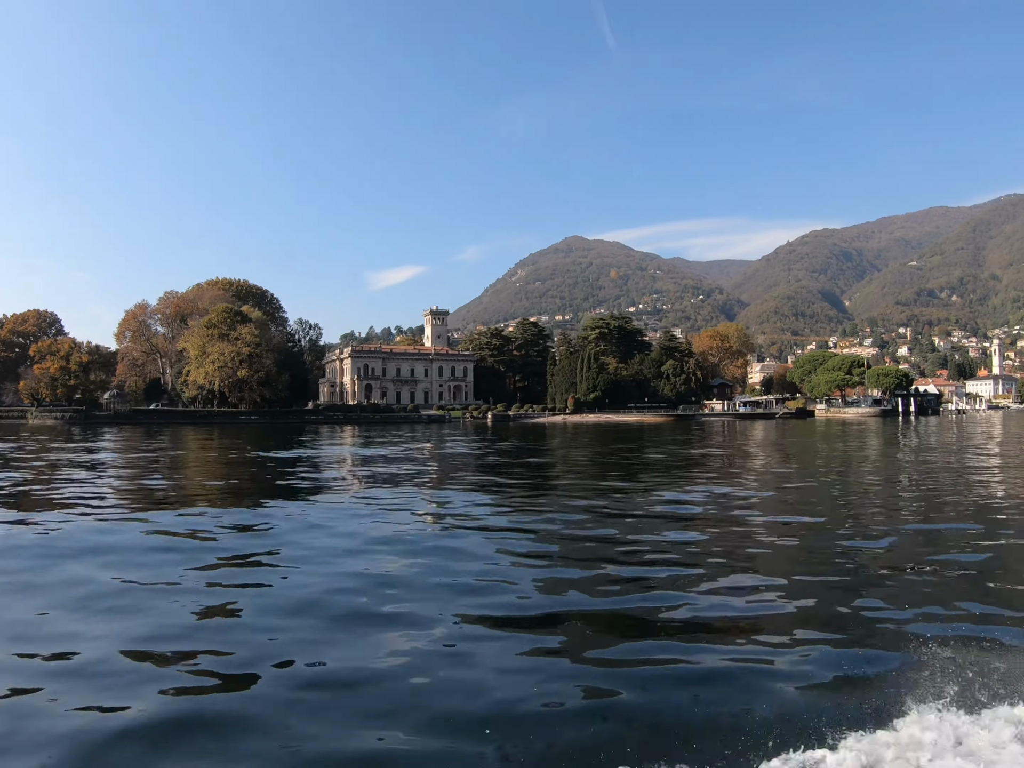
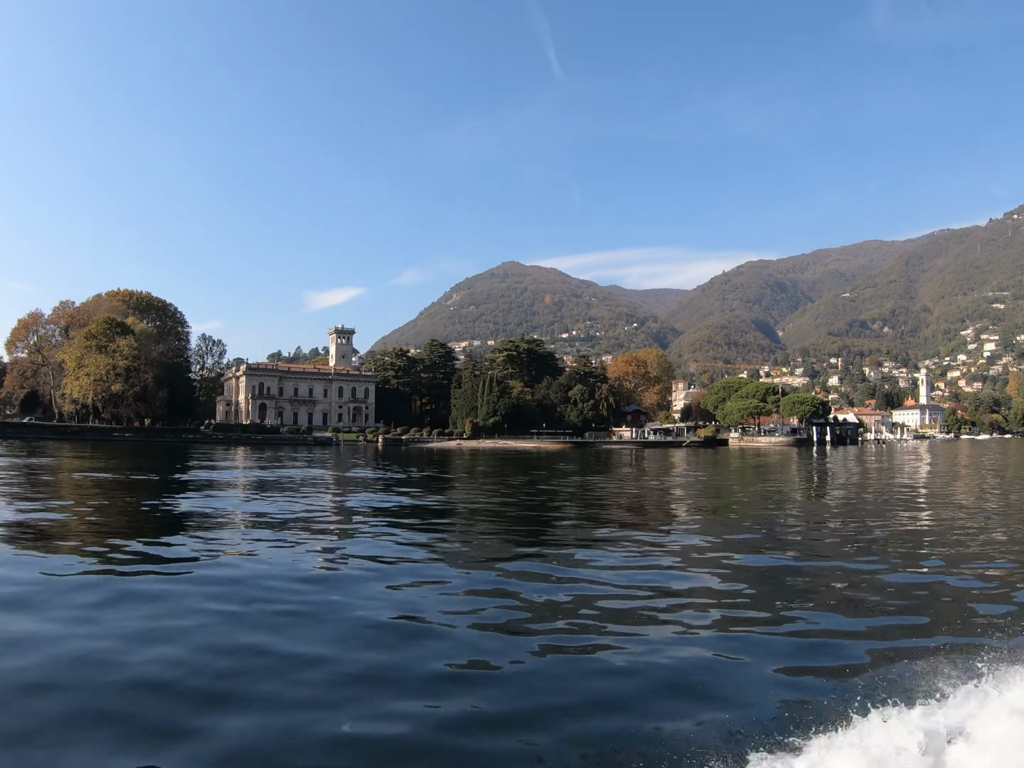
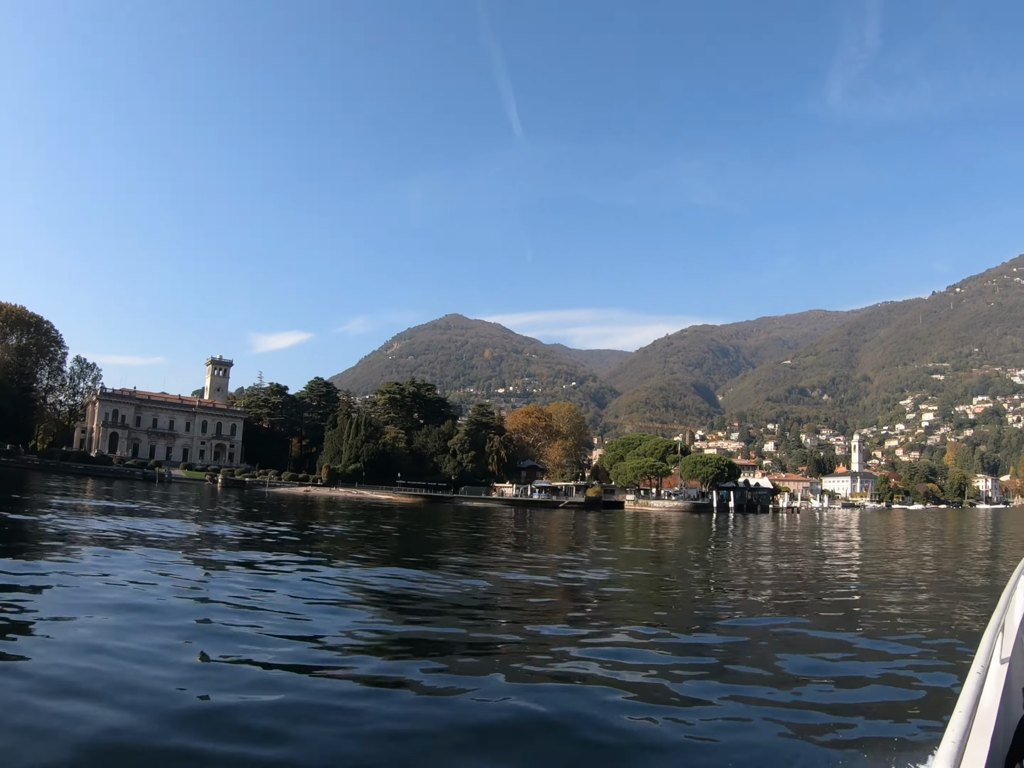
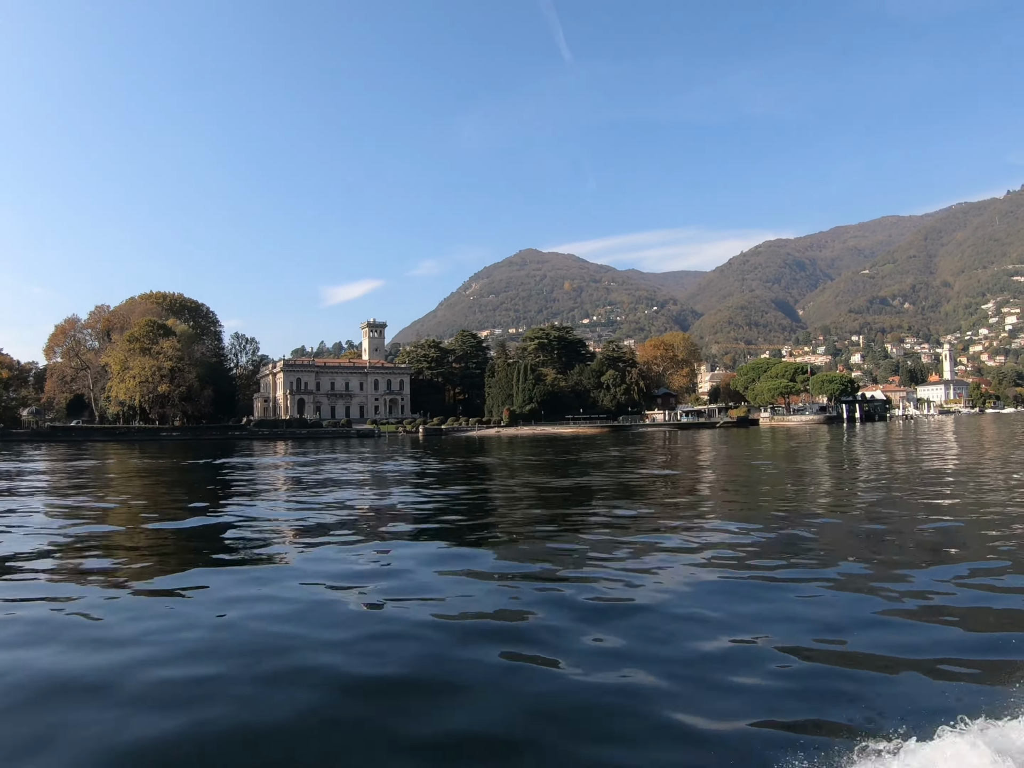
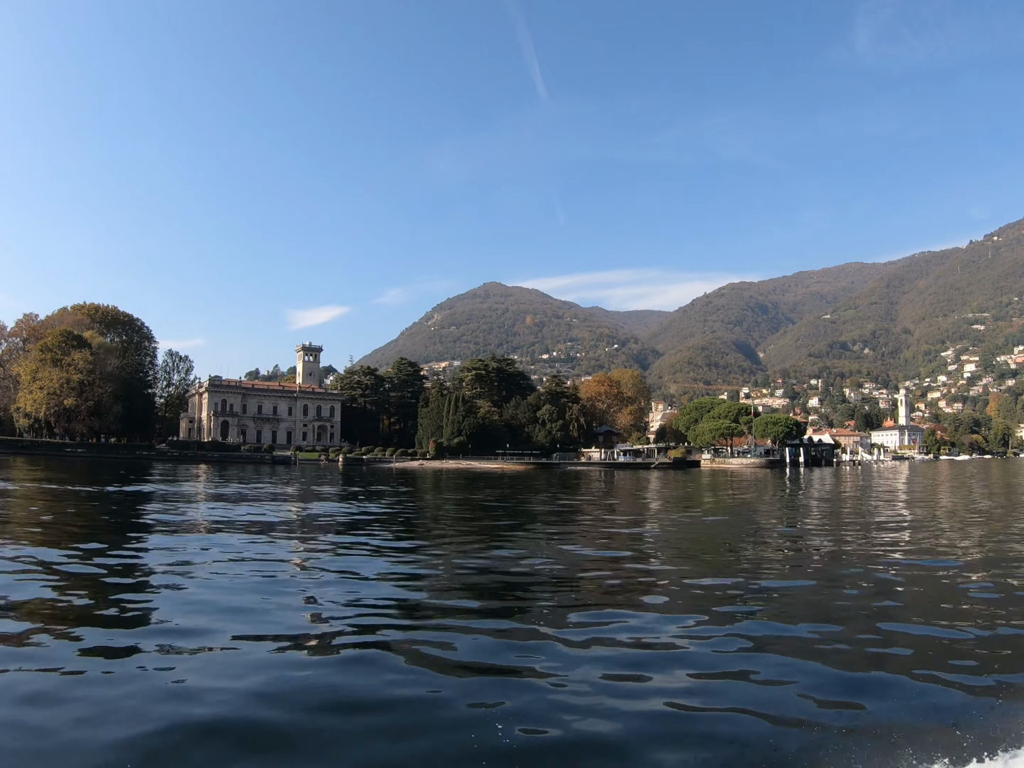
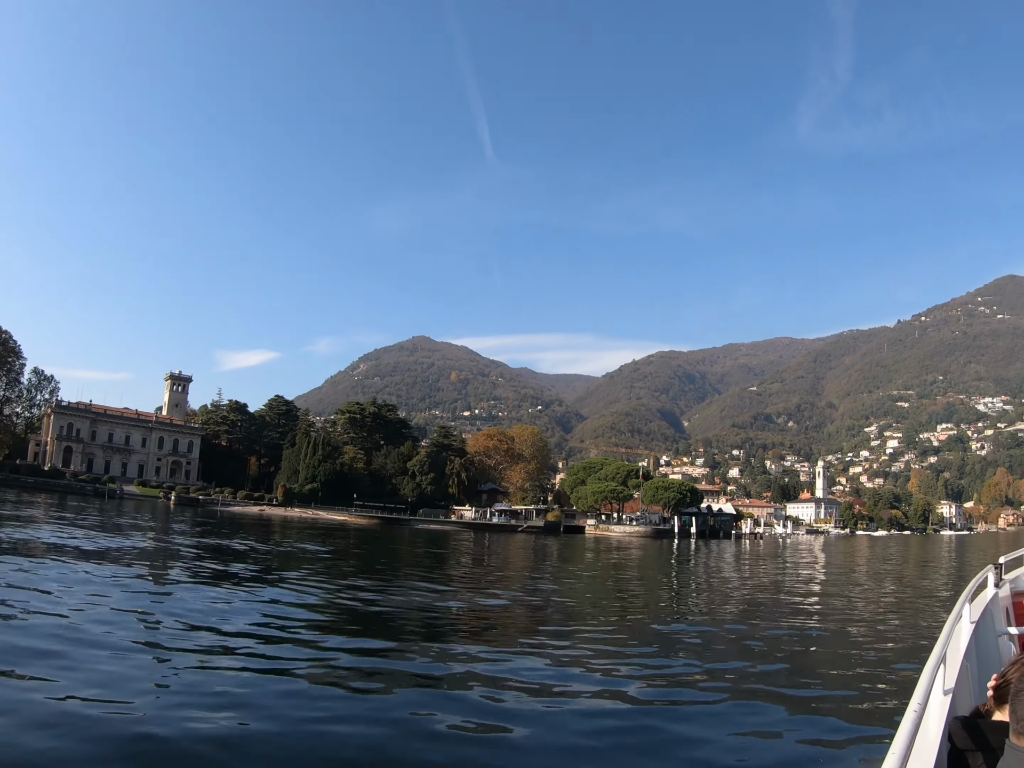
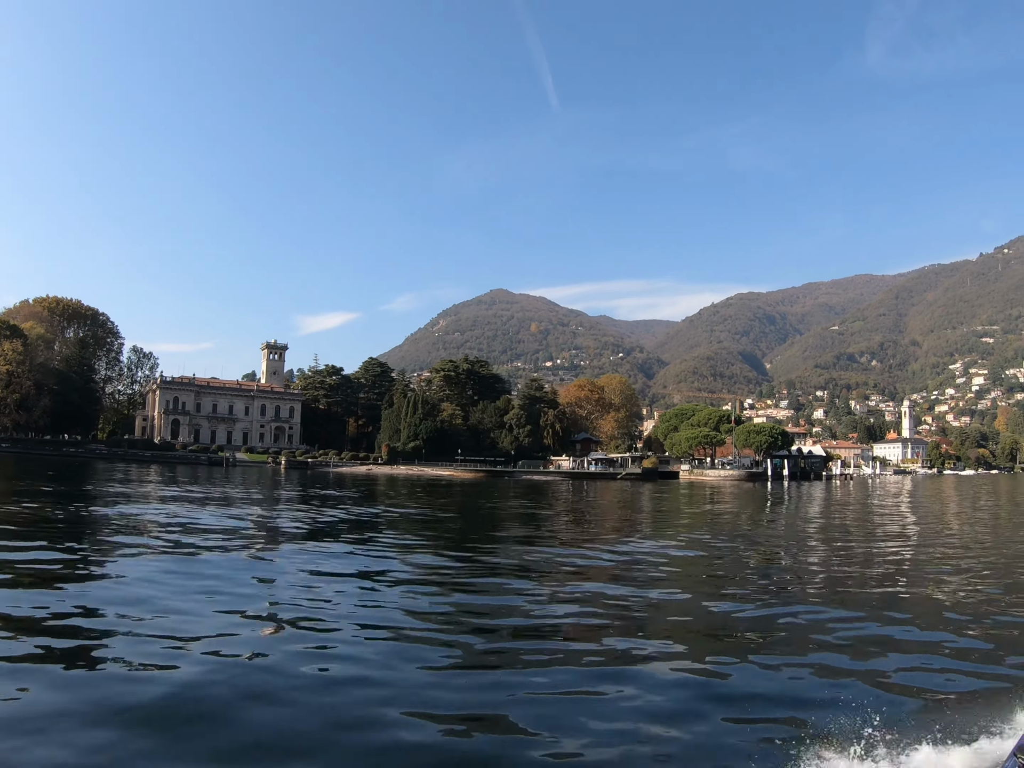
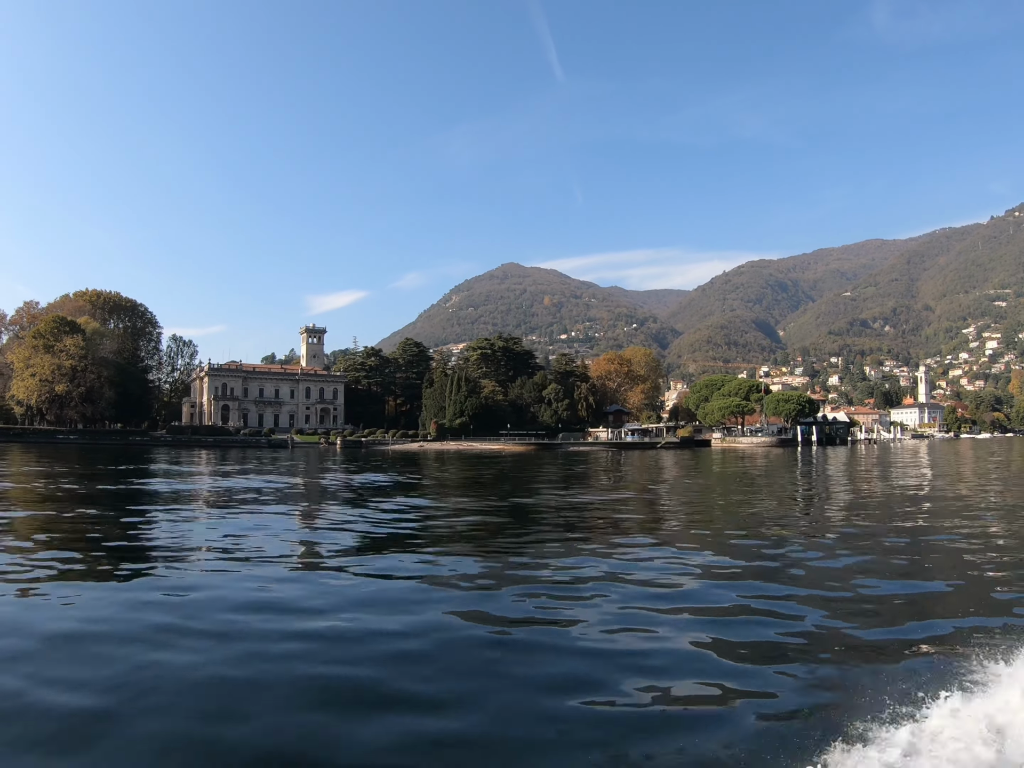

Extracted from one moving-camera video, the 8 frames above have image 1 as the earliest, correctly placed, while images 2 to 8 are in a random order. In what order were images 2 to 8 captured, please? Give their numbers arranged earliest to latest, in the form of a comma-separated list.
4, 2, 5, 8, 7, 3, 6
